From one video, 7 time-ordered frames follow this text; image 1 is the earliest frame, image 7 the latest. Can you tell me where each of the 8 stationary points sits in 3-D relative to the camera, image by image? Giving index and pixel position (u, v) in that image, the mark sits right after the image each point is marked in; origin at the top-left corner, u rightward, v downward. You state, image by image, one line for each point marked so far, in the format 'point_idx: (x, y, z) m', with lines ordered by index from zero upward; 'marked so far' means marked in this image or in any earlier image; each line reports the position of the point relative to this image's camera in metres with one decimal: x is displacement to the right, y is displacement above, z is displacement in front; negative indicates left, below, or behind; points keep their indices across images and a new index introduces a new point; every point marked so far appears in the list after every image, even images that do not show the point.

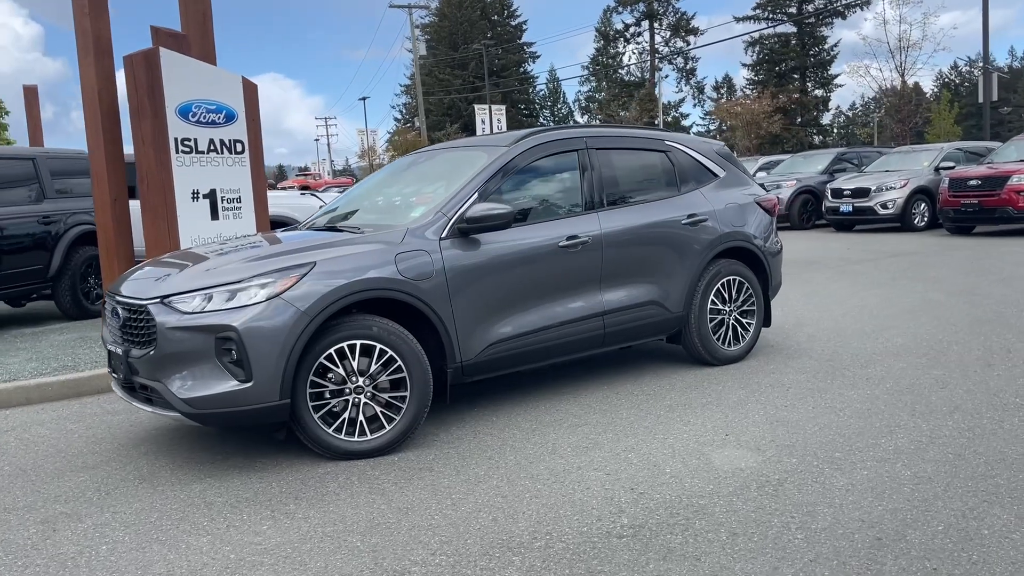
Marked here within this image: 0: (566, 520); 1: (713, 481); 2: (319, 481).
0: (+0.2, -1.0, +3.7) m
1: (+0.9, -0.9, +4.0) m
2: (-1.0, -1.0, +4.4) m
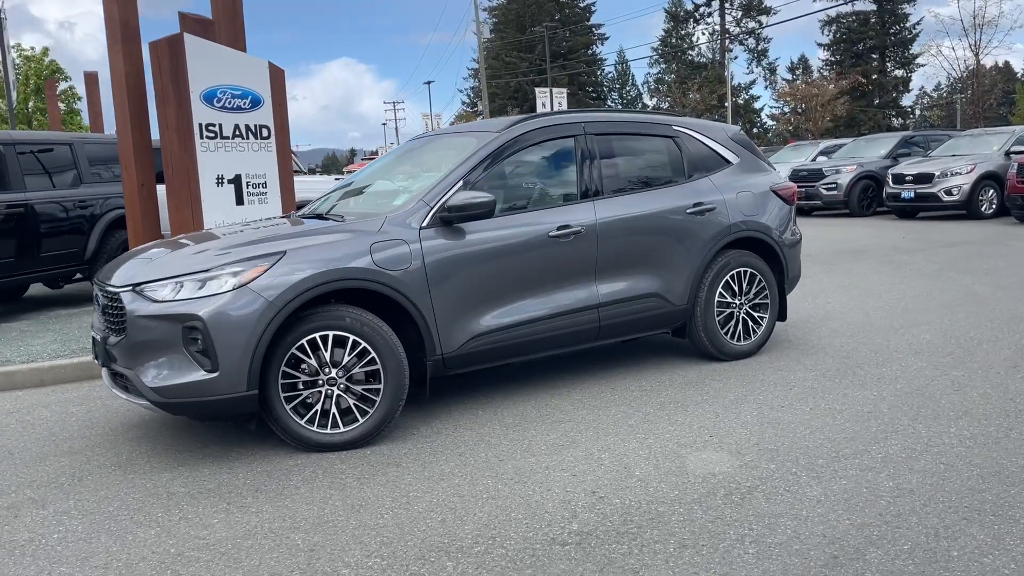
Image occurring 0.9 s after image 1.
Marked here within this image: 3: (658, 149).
0: (0.0, -0.9, +3.5) m
1: (+0.7, -0.9, +3.8) m
2: (-1.1, -0.9, +4.3) m
3: (+1.0, +0.9, +6.0) m
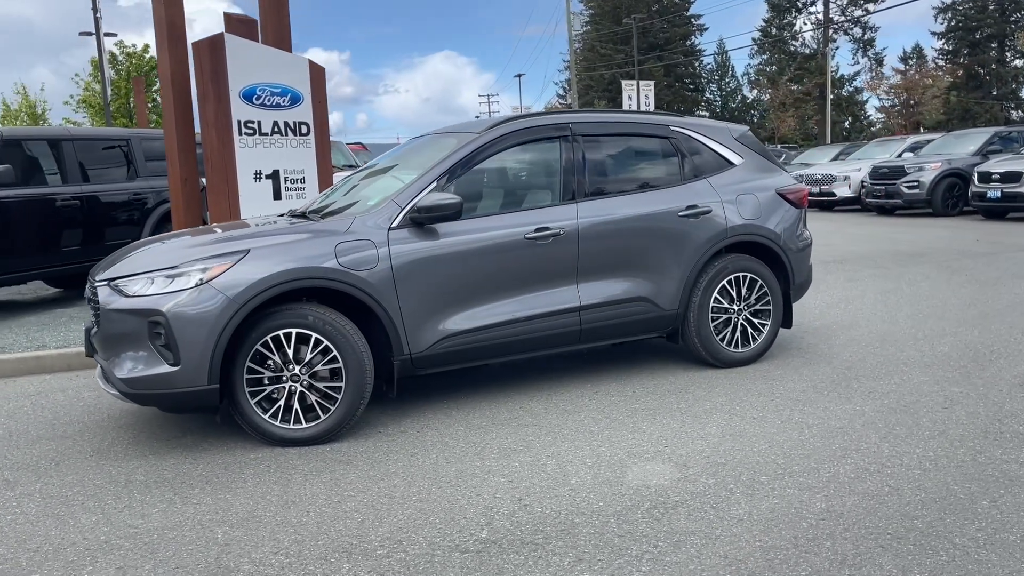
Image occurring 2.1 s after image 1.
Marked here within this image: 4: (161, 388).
0: (-0.3, -1.0, +3.5) m
1: (+0.4, -0.9, +3.8) m
2: (-1.4, -0.9, +4.5) m
3: (+0.9, +0.9, +5.9) m
4: (-1.8, -0.5, +4.5) m
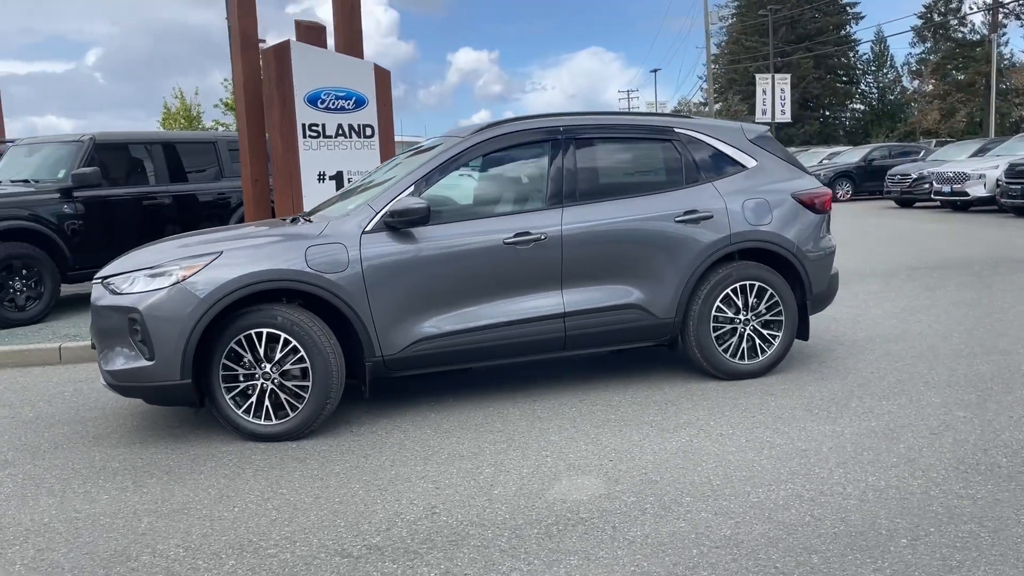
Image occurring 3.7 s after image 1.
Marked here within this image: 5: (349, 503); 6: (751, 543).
0: (-0.8, -1.0, +3.6) m
1: (0.0, -0.9, +3.7) m
2: (-1.6, -0.9, +4.7) m
3: (+0.9, +0.9, +5.7) m
4: (-2.0, -0.5, +4.8) m
5: (-0.7, -1.0, +3.9) m
6: (+0.9, -0.9, +3.3) m
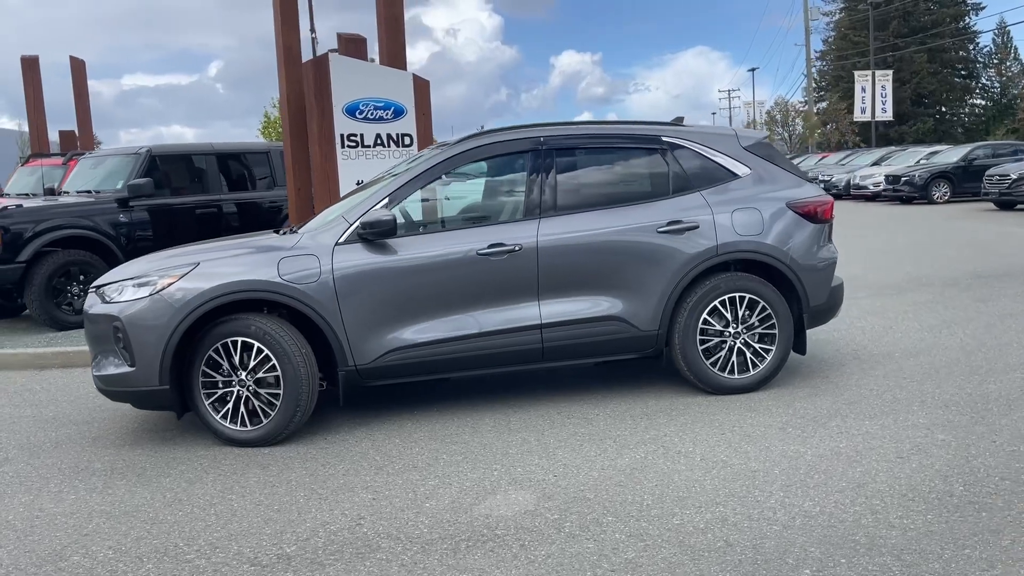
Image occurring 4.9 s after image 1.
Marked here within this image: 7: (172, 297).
0: (-1.1, -1.1, +3.7) m
1: (-0.3, -1.0, +3.7) m
2: (-1.9, -1.0, +4.9) m
3: (+0.8, +0.8, +5.6) m
4: (-2.2, -0.6, +5.1) m
5: (-1.0, -1.0, +4.0) m
6: (+0.5, -1.0, +3.2) m
7: (-1.9, 0.0, +5.0) m
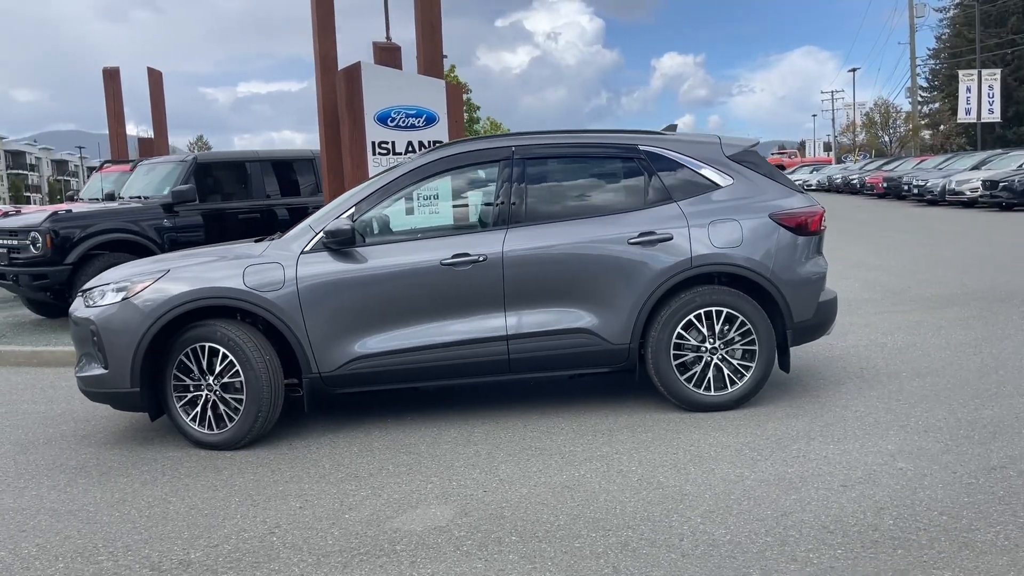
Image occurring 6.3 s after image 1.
0: (-1.5, -1.1, +3.8) m
1: (-0.7, -1.1, +3.7) m
2: (-2.1, -1.0, +5.1) m
3: (+0.6, +0.7, +5.5) m
4: (-2.5, -0.6, +5.3) m
5: (-1.4, -1.1, +4.1) m
6: (+0.1, -1.1, +3.1) m
7: (-2.1, -0.1, +5.1) m
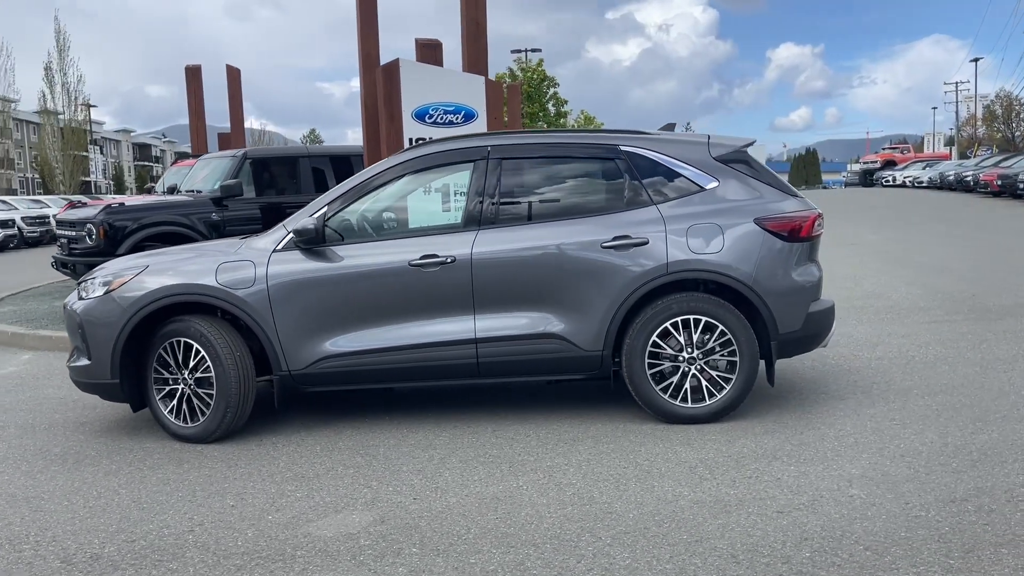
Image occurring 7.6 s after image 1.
0: (-1.9, -1.1, +3.9) m
1: (-1.1, -1.1, +3.7) m
2: (-2.3, -1.0, +5.2) m
3: (+0.5, +0.7, +5.3) m
4: (-2.6, -0.6, +5.5) m
5: (-1.7, -1.0, +4.2) m
6: (-0.4, -1.1, +3.0) m
7: (-2.3, -0.1, +5.3) m
